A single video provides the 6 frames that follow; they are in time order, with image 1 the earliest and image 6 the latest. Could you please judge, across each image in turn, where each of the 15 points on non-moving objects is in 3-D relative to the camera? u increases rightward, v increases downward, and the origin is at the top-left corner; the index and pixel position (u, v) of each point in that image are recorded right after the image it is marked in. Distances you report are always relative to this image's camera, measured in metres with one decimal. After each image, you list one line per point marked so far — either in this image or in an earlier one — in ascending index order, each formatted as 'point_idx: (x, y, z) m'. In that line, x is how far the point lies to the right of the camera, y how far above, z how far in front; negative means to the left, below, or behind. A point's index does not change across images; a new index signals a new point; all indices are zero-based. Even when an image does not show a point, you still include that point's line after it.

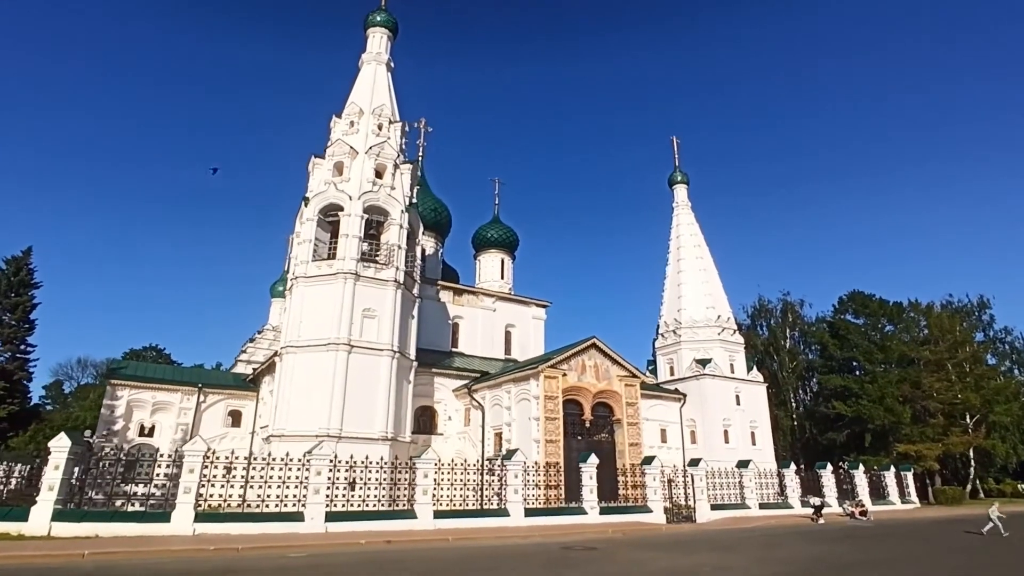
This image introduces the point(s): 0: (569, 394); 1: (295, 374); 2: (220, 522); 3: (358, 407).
0: (+1.8, -3.5, +19.5) m
1: (-6.7, -2.7, +18.2) m
2: (-5.0, -4.0, +10.1) m
3: (-4.7, -3.7, +18.0) m
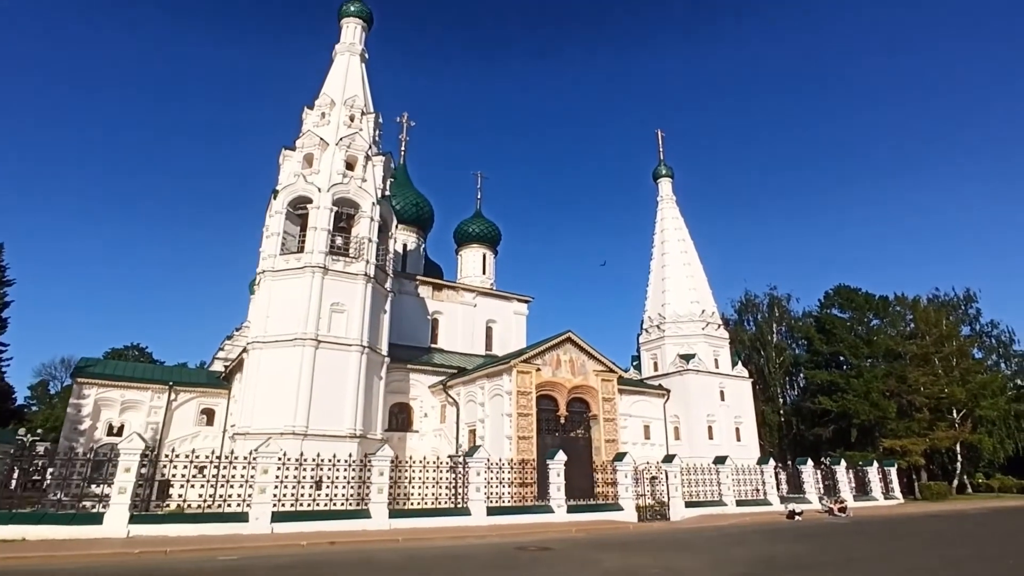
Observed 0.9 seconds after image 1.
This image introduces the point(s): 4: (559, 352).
0: (+1.0, -3.3, +19.0) m
1: (-7.6, -2.5, +17.7) m
2: (-5.8, -3.9, +9.7) m
3: (-5.6, -3.5, +17.6) m
4: (+1.6, -2.1, +19.7) m
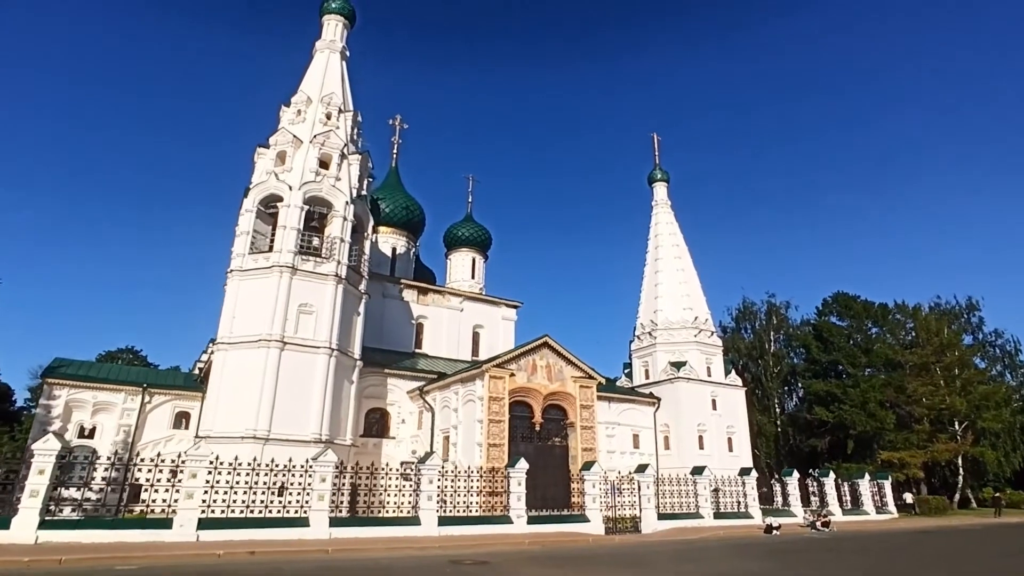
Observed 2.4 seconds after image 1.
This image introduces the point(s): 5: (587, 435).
0: (+0.1, -3.3, +18.4) m
1: (-8.4, -2.5, +17.3) m
2: (-6.8, -3.8, +9.2) m
3: (-6.5, -3.5, +17.0) m
4: (+0.8, -2.2, +19.1) m
5: (+2.4, -4.8, +19.2) m
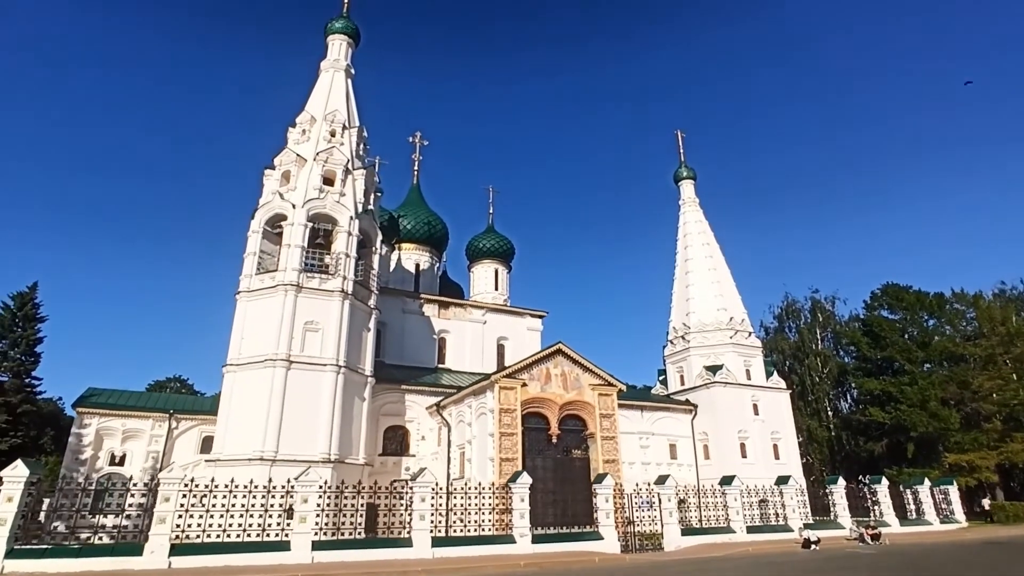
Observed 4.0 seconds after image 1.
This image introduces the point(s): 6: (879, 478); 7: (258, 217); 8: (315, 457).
0: (+0.6, -3.5, +17.6) m
1: (-8.1, -3.1, +17.1) m
2: (-7.1, -4.1, +8.9) m
3: (-6.1, -4.0, +16.7) m
4: (+1.2, -2.4, +18.2) m
5: (+3.0, -4.9, +18.1) m
6: (+11.9, -6.2, +19.0) m
7: (-8.3, +2.3, +19.2) m
8: (-5.5, -4.8, +16.6) m
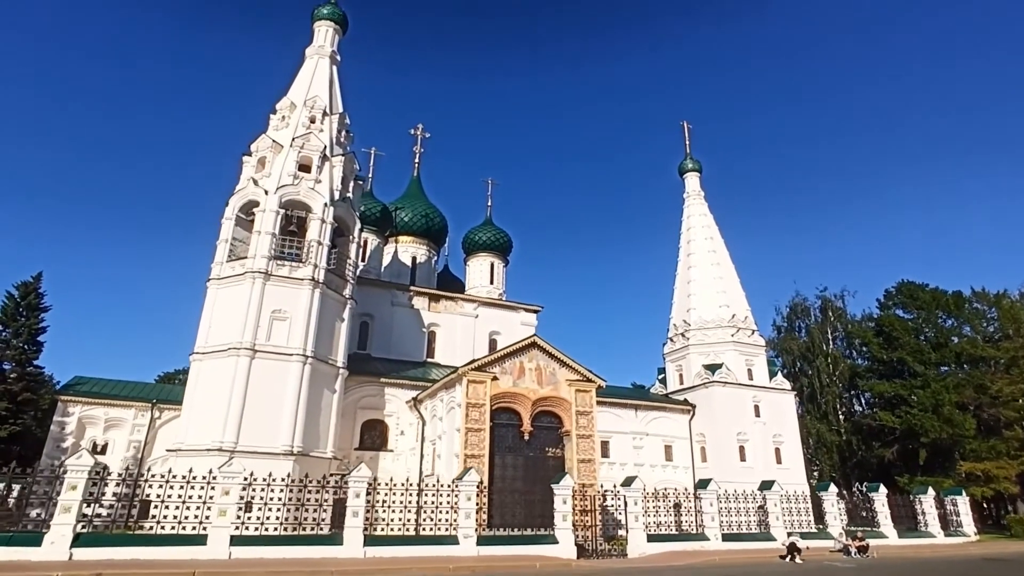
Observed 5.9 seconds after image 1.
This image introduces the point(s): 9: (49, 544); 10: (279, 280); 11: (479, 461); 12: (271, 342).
0: (-0.3, -3.2, +16.8) m
1: (-8.9, -2.7, +16.8) m
2: (-8.3, -3.7, +8.5) m
3: (-7.0, -3.6, +16.3) m
4: (+0.4, -2.1, +17.4) m
5: (+2.1, -4.6, +17.2) m
6: (+11.1, -6.0, +17.8) m
7: (-9.0, +2.7, +18.8) m
8: (-6.4, -4.4, +16.1) m
9: (-6.9, -3.9, +8.9) m
10: (-7.0, +0.3, +17.7) m
11: (-0.9, -4.6, +15.8) m
12: (-7.0, -1.6, +17.1) m
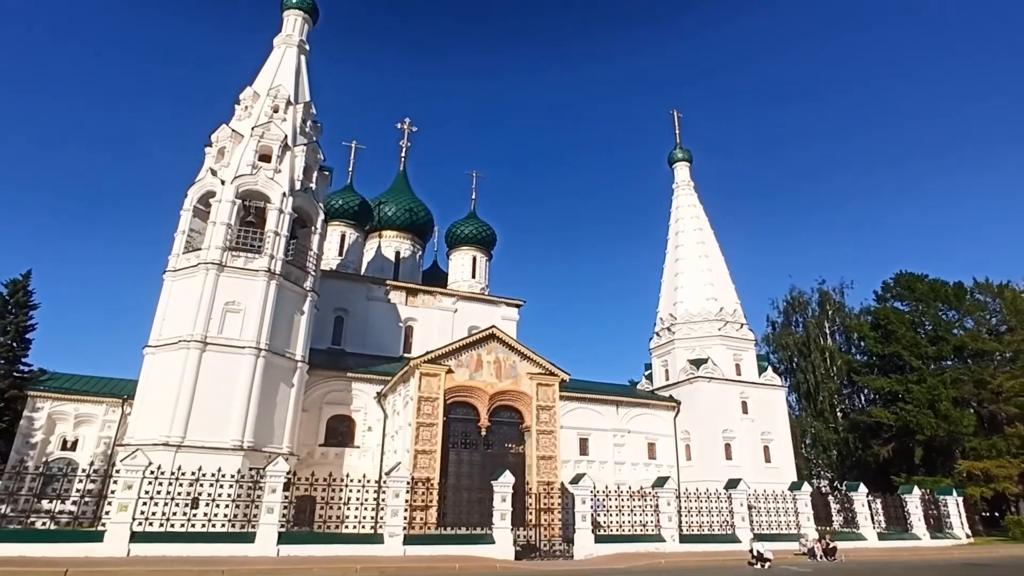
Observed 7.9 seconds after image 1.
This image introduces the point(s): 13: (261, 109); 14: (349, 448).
0: (-1.4, -2.9, +16.2) m
1: (-10.1, -2.5, +16.4) m
2: (-9.7, -3.5, +8.1) m
3: (-8.2, -3.4, +15.8) m
4: (-0.8, -1.8, +16.8) m
5: (+1.0, -4.3, +16.5) m
6: (+10.0, -5.7, +16.8) m
7: (-10.1, +2.9, +18.4) m
8: (-7.6, -4.2, +15.7) m
9: (-8.3, -3.6, +8.4) m
10: (-8.1, +0.5, +17.2) m
11: (-2.1, -4.4, +15.2) m
12: (-8.2, -1.3, +16.7) m
13: (-8.5, +6.1, +19.9) m
14: (-5.6, -5.4, +20.0) m
